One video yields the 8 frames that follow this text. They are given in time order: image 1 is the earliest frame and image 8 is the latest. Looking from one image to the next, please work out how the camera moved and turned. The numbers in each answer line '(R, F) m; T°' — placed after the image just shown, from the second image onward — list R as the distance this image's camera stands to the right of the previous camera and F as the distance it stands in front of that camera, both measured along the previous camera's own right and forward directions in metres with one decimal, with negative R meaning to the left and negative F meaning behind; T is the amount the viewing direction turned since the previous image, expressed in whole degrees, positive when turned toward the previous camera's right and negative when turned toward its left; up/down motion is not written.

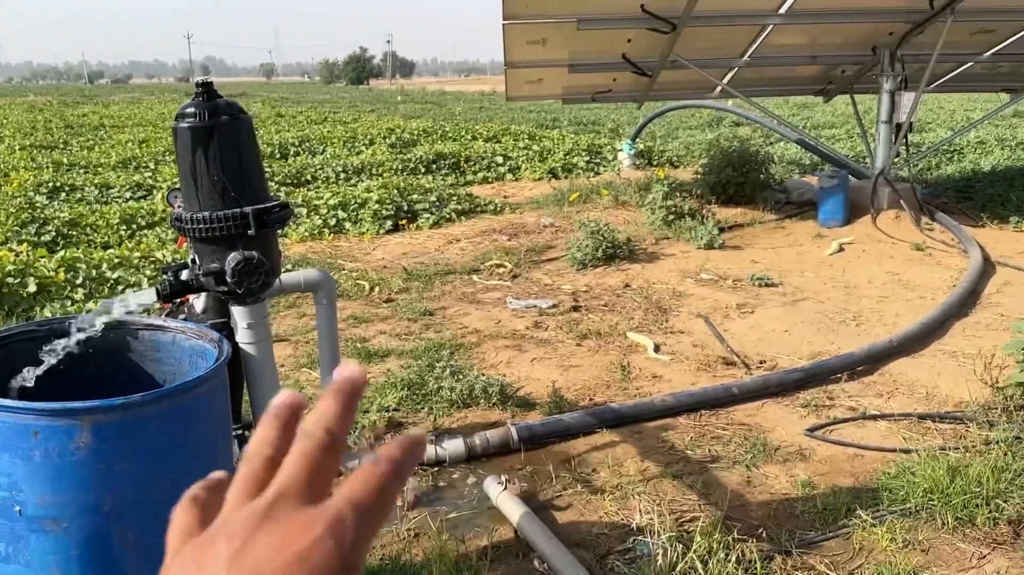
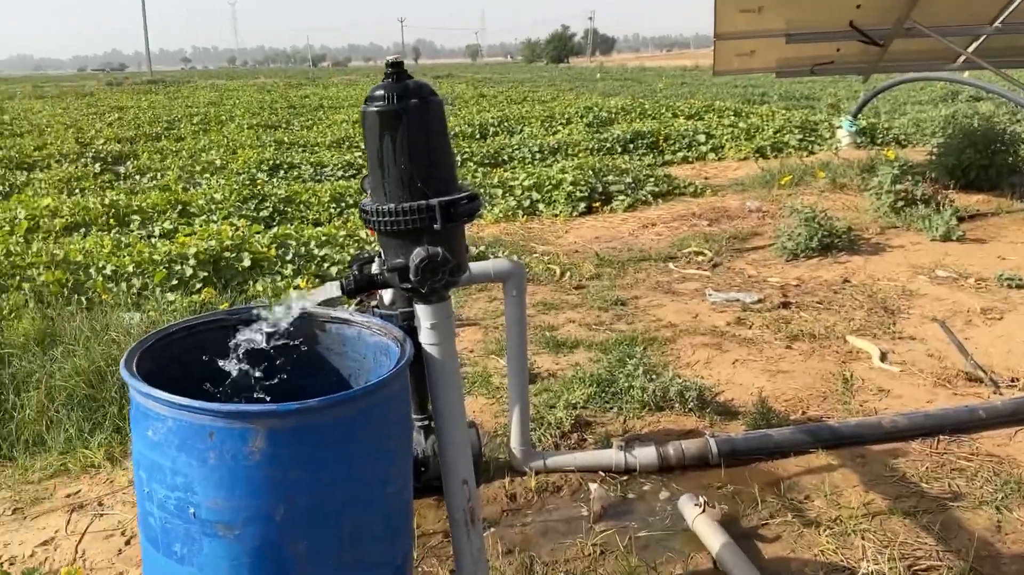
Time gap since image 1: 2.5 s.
(-0.1, +0.3) m; -13°
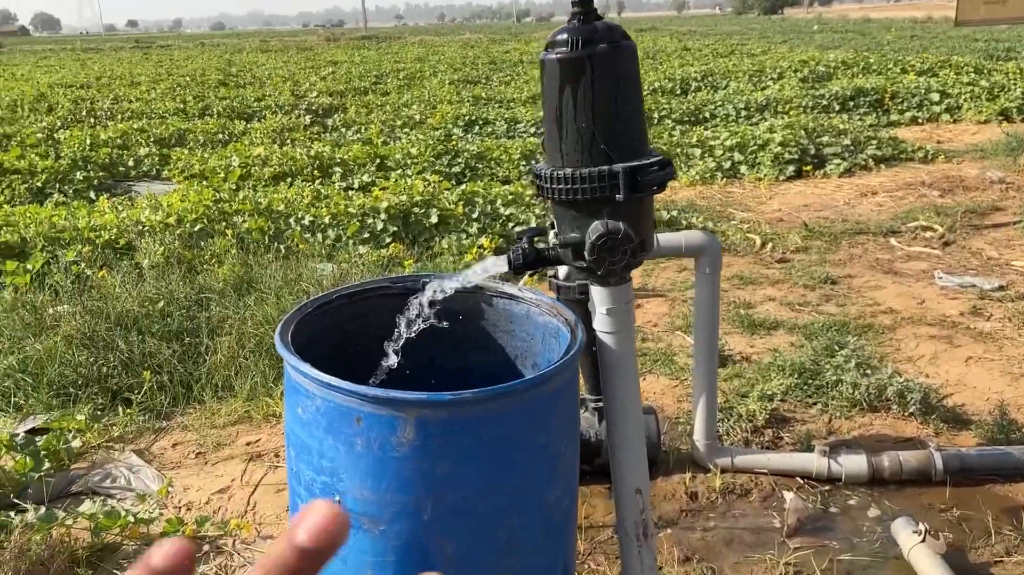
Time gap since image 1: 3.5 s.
(0.0, +0.3) m; -13°
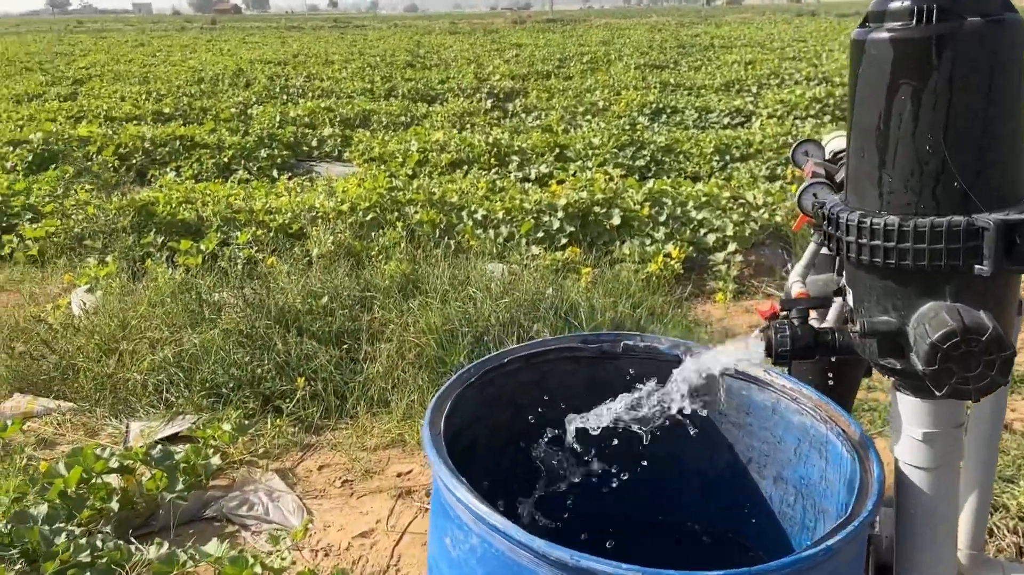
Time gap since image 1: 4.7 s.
(-0.1, +0.5) m; -11°
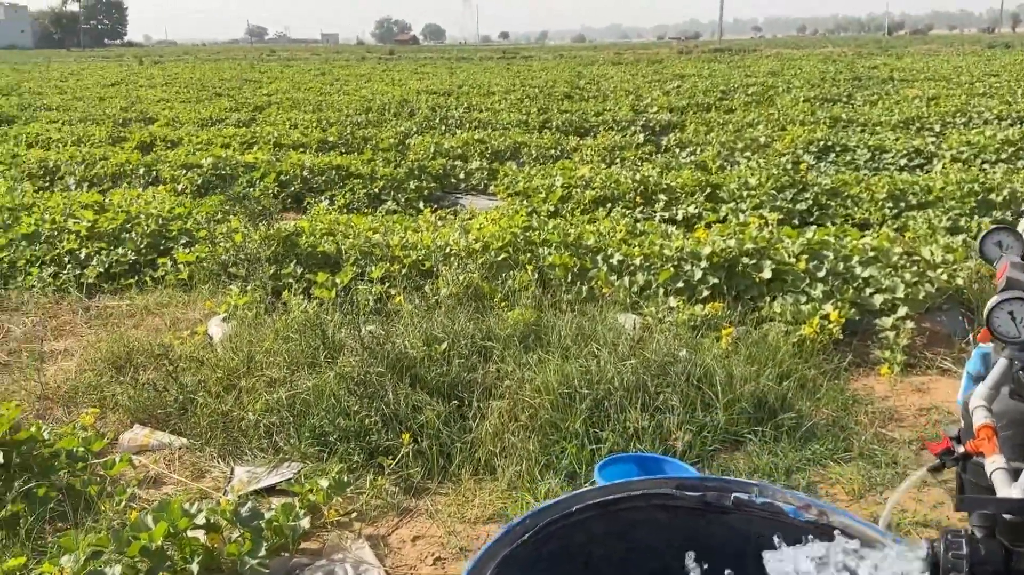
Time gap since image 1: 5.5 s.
(+0.1, +0.3) m; -11°
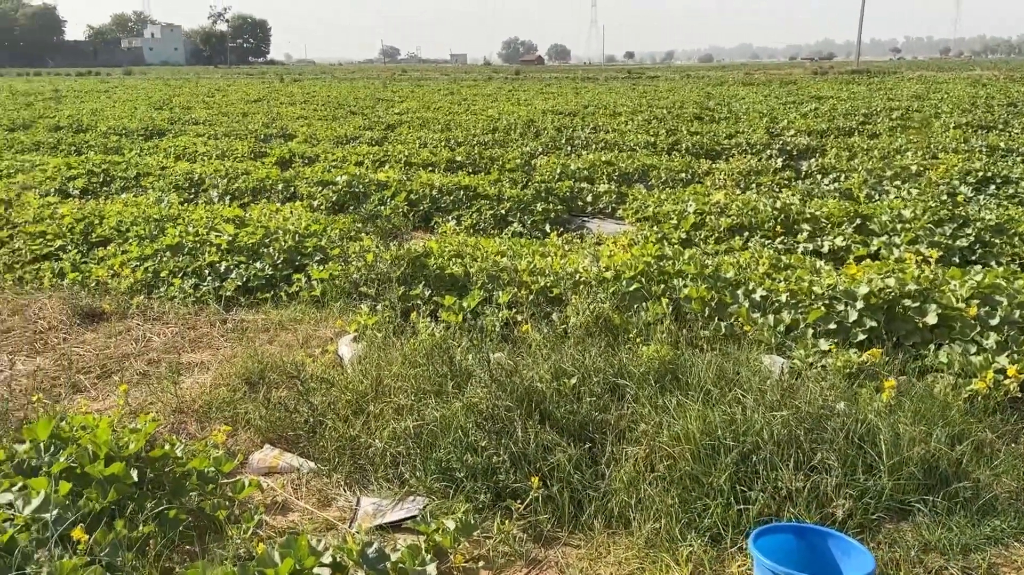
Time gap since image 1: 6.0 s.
(-0.1, +0.2) m; -8°
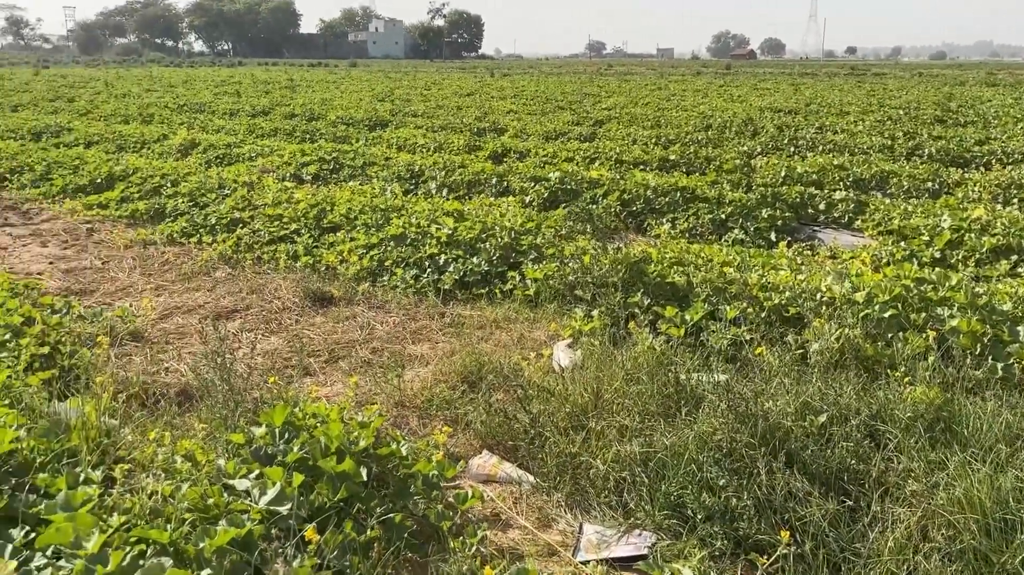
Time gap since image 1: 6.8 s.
(-0.2, +0.2) m; -13°
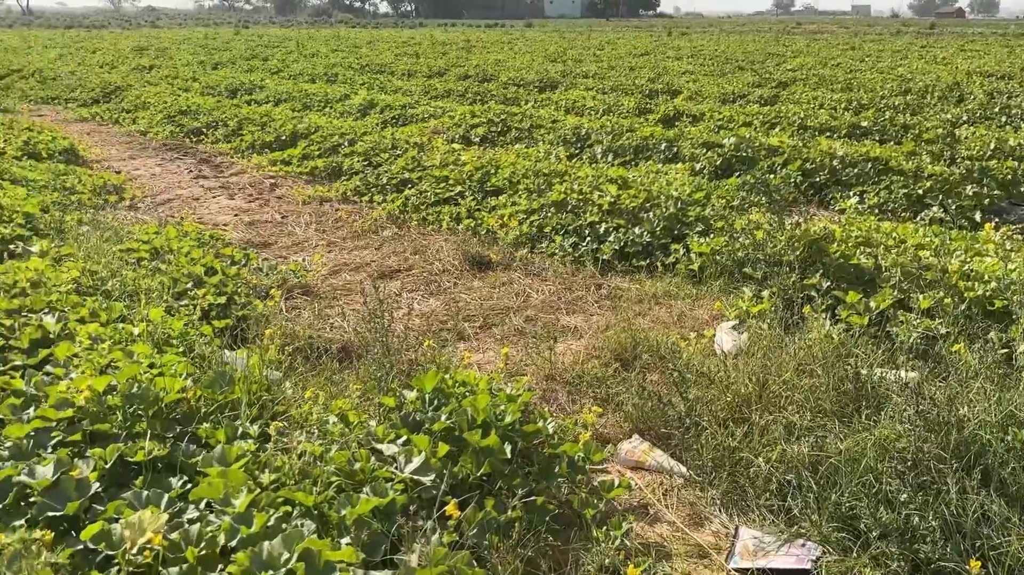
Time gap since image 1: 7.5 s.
(0.0, +0.1) m; -11°
